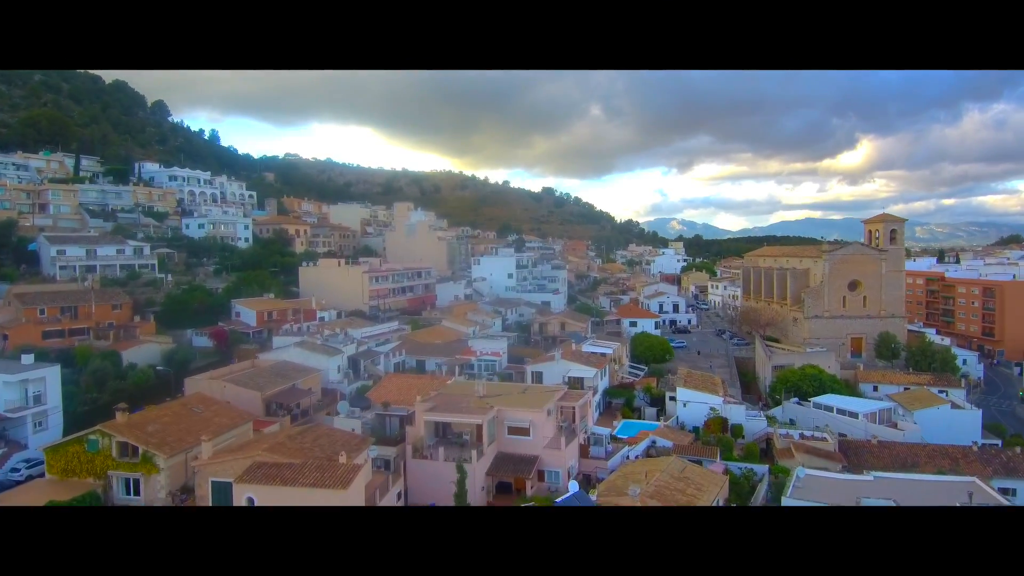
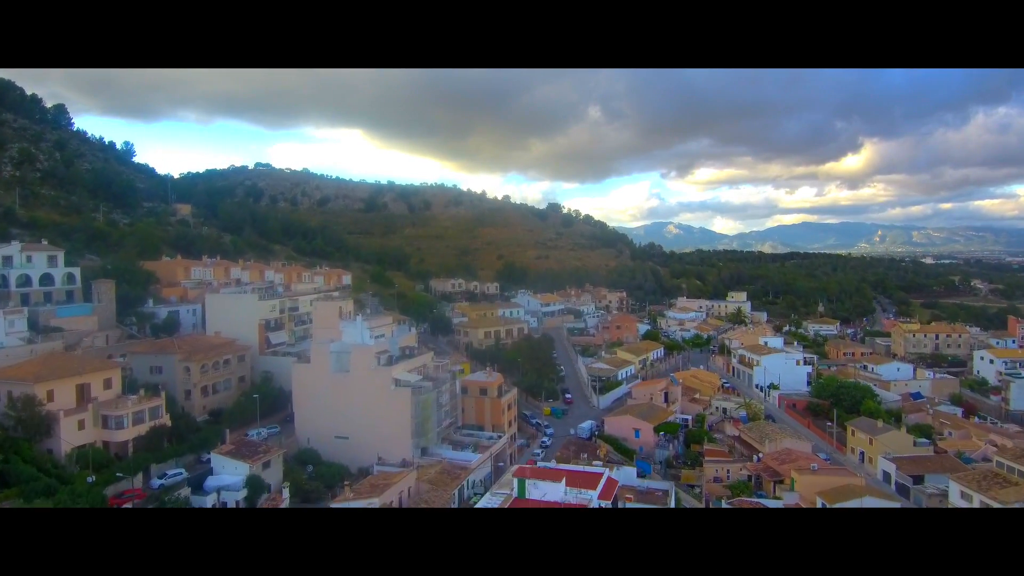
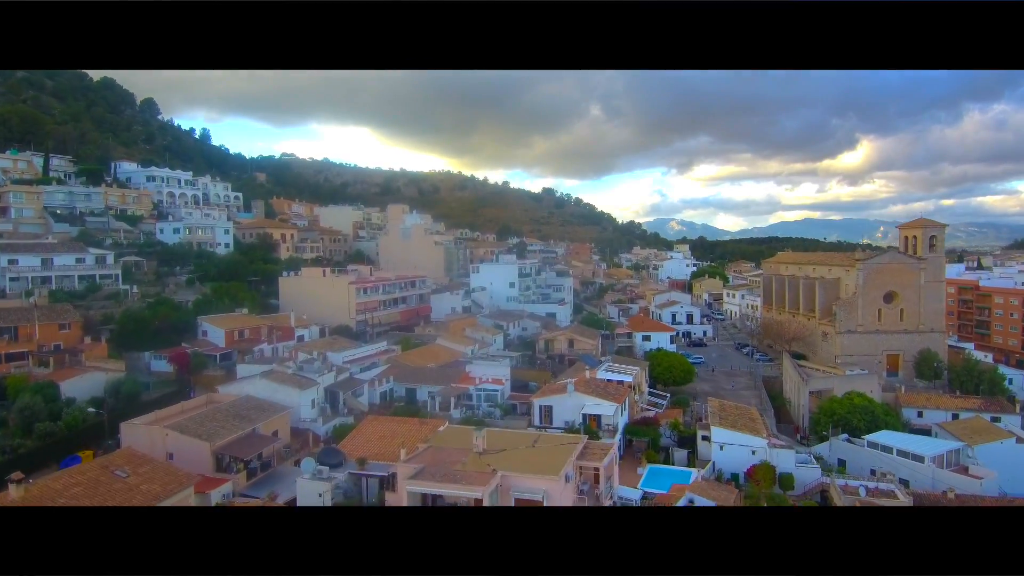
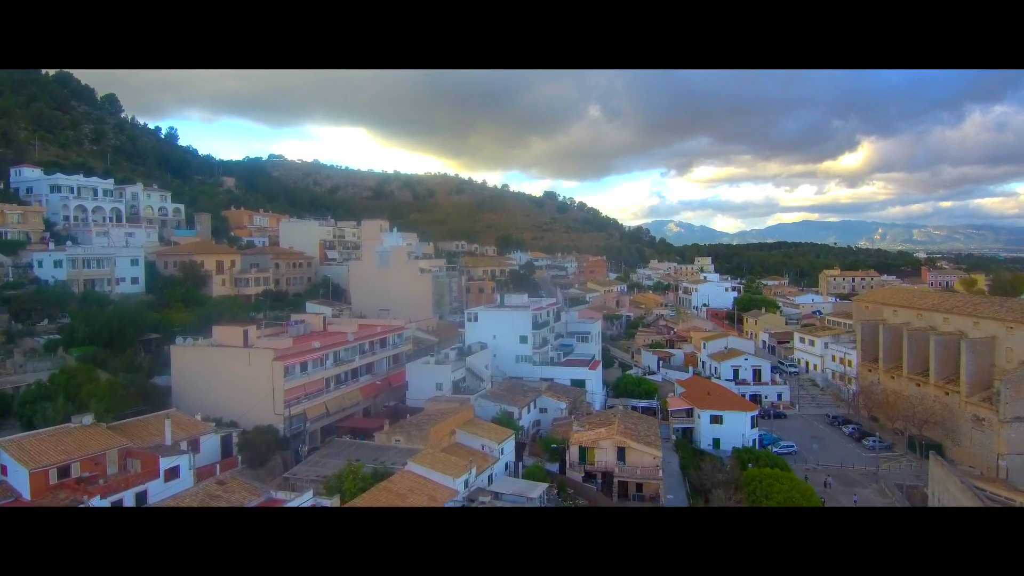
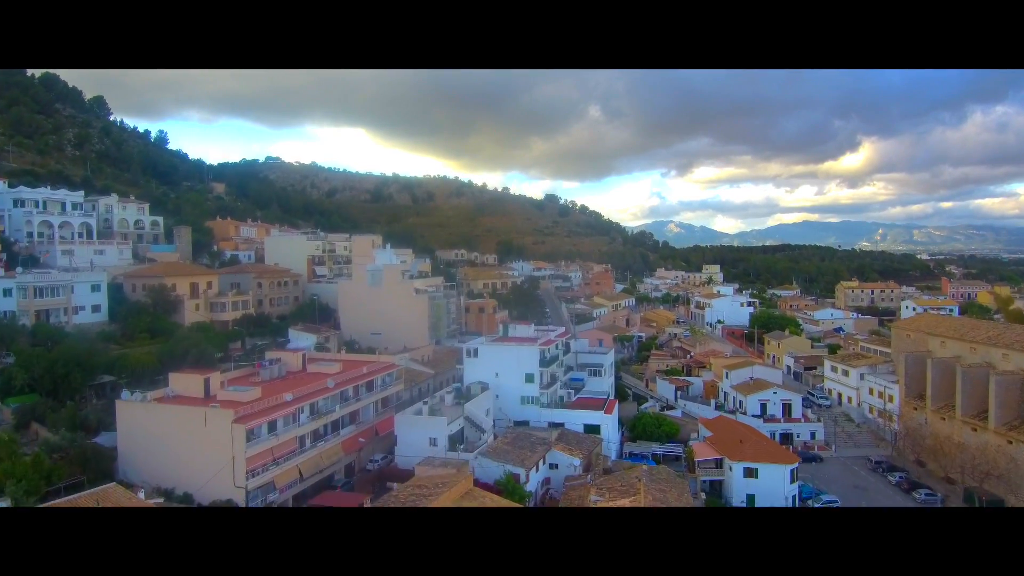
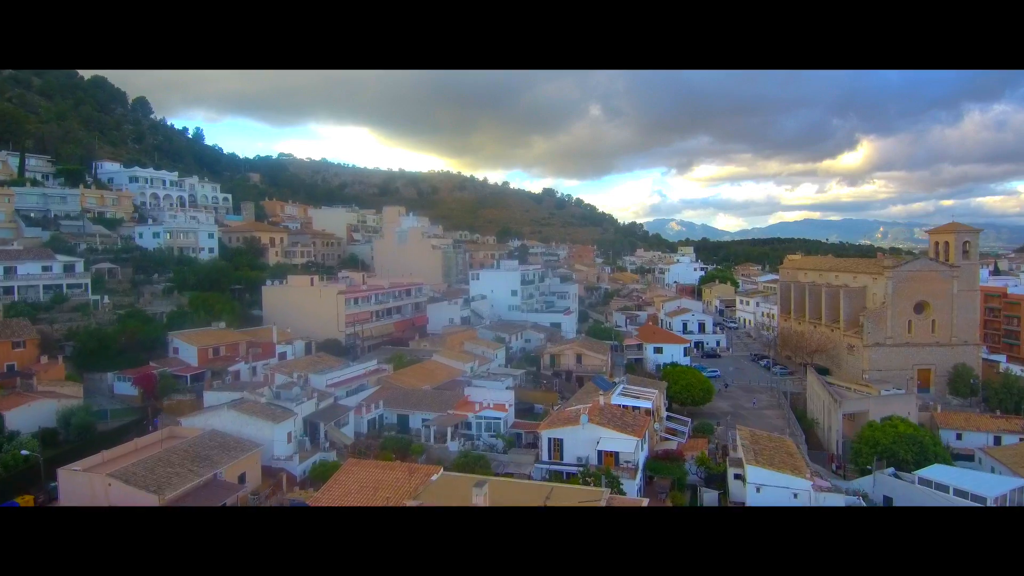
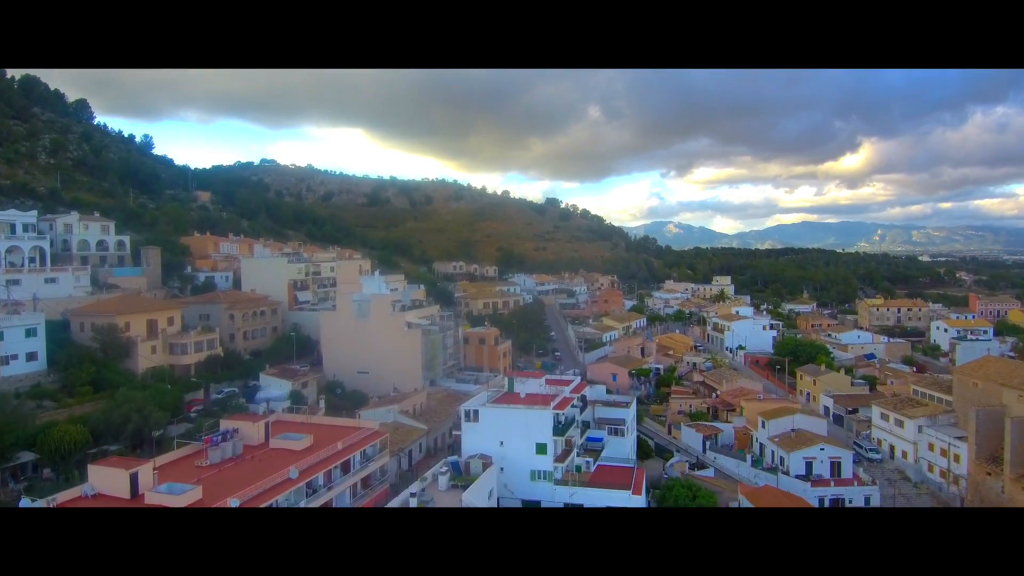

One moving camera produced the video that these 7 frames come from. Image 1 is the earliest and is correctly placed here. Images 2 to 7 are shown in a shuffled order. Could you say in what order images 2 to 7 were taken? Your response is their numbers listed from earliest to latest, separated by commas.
3, 6, 4, 5, 7, 2
